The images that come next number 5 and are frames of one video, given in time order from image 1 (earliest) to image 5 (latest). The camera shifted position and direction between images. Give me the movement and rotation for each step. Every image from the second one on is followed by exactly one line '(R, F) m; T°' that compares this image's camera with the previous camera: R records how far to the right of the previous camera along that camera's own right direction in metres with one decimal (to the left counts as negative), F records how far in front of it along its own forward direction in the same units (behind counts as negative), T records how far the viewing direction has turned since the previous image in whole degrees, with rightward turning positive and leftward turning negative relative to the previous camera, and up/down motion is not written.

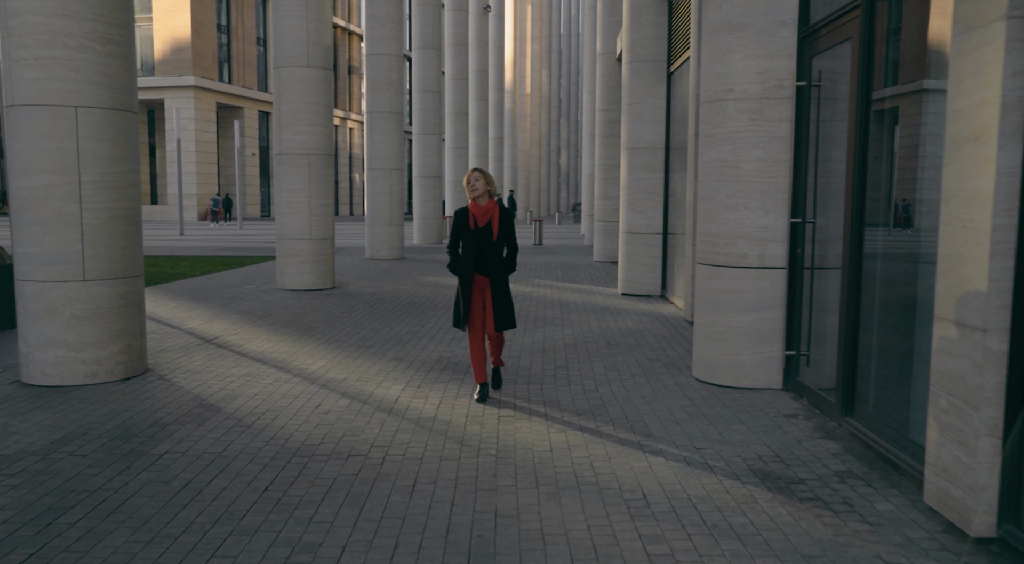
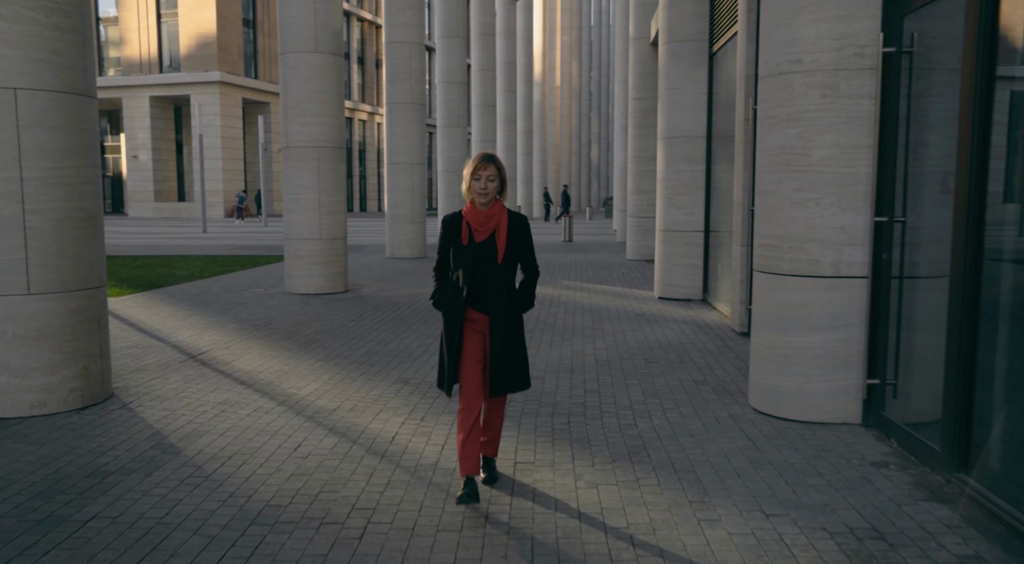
(+0.1, +1.1) m; -2°
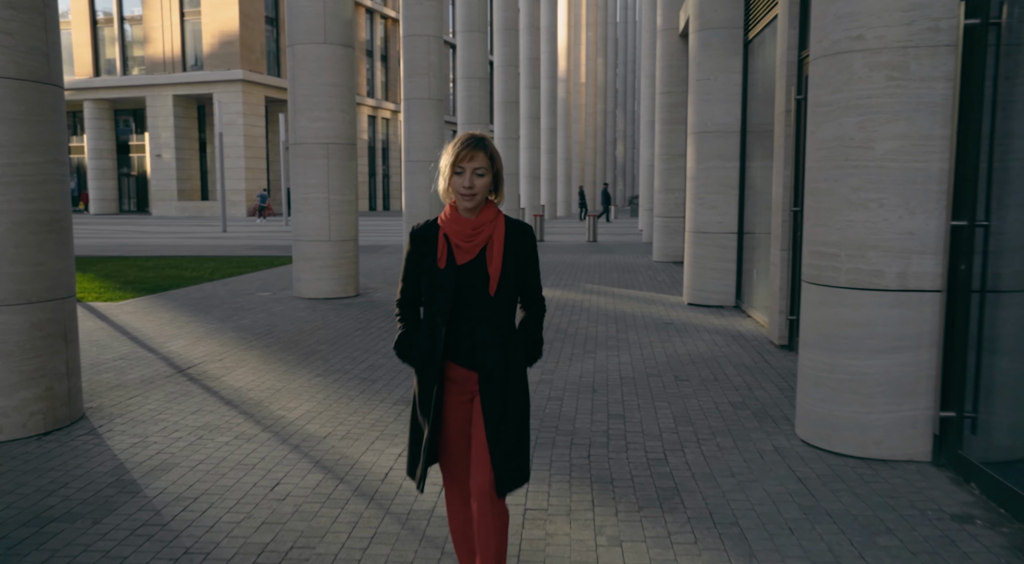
(+0.1, +0.7) m; -2°
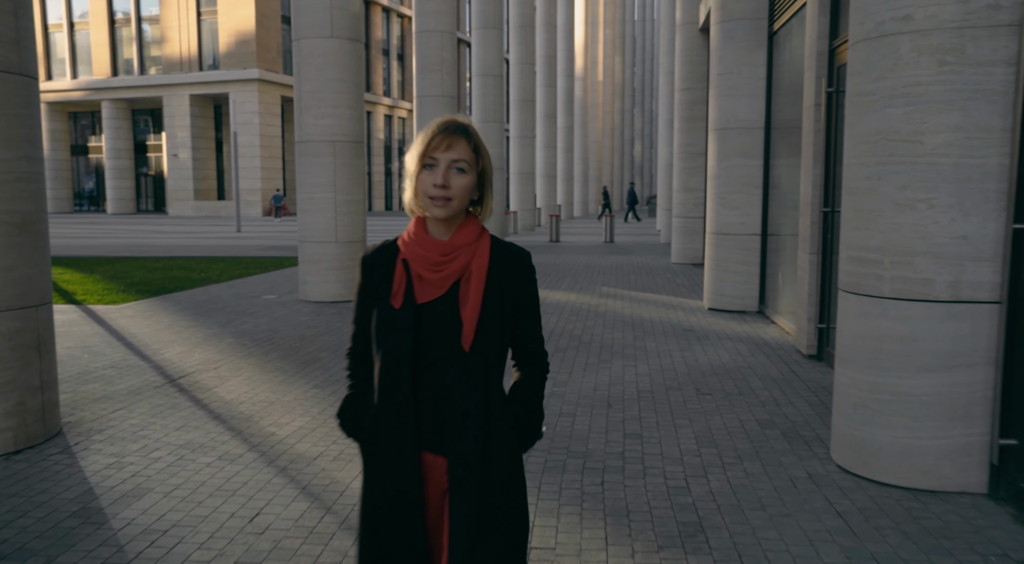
(+0.1, +0.4) m; -1°
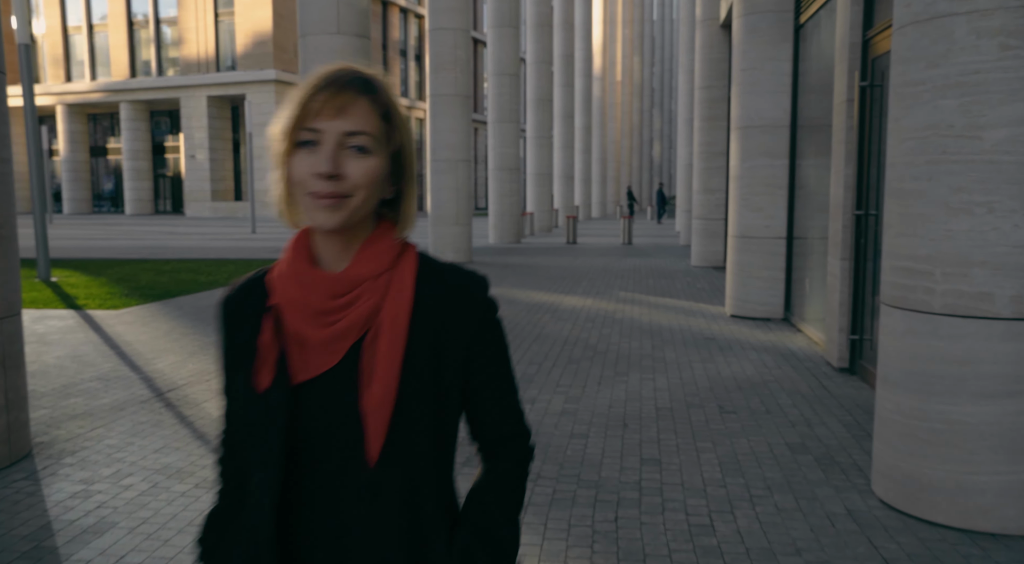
(+0.1, +0.4) m; -1°
